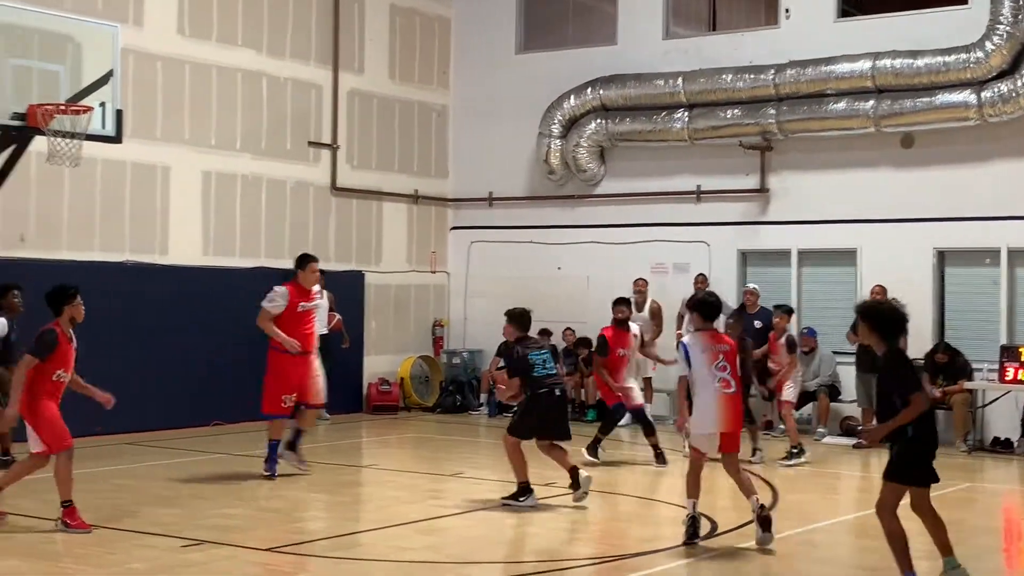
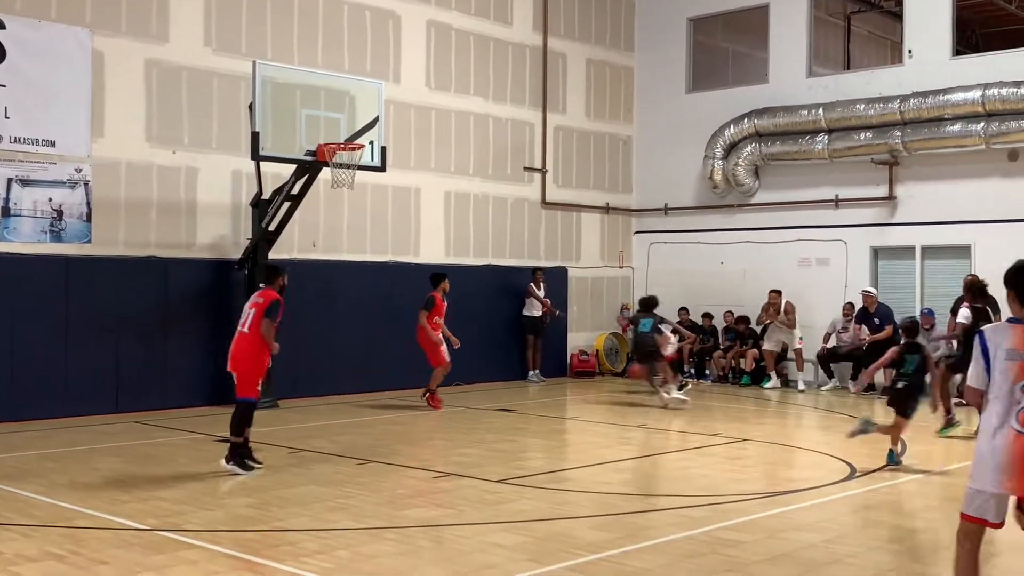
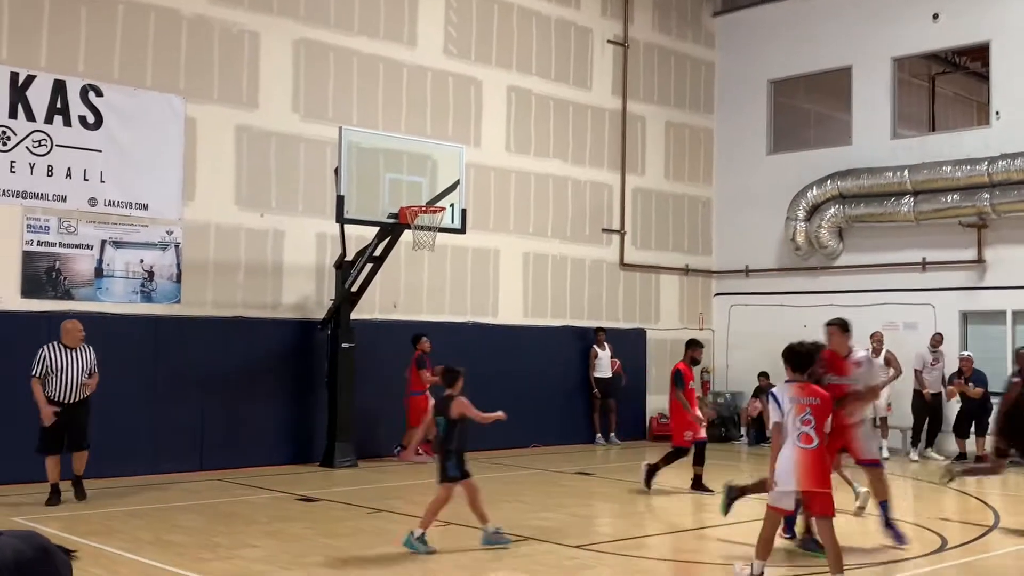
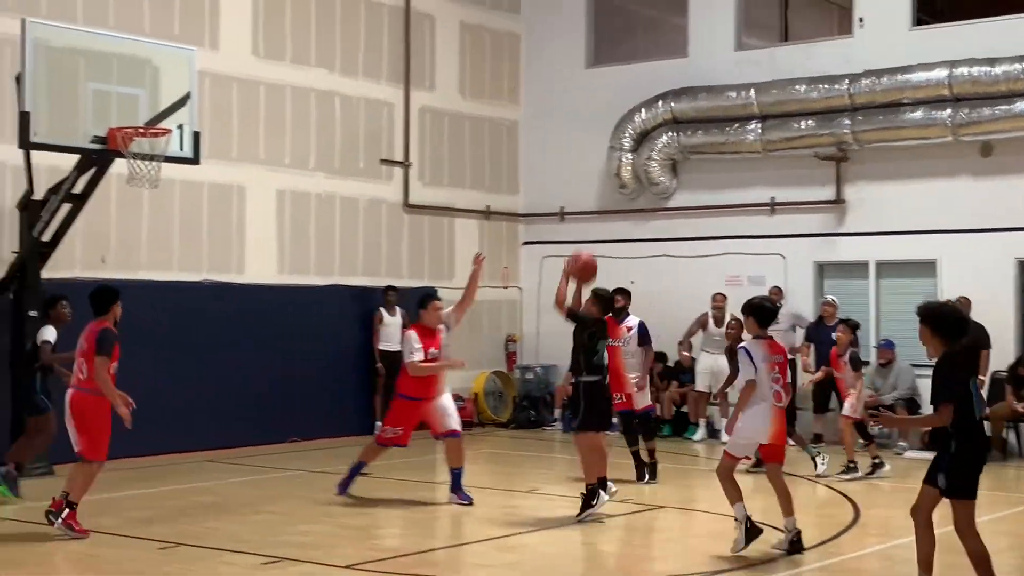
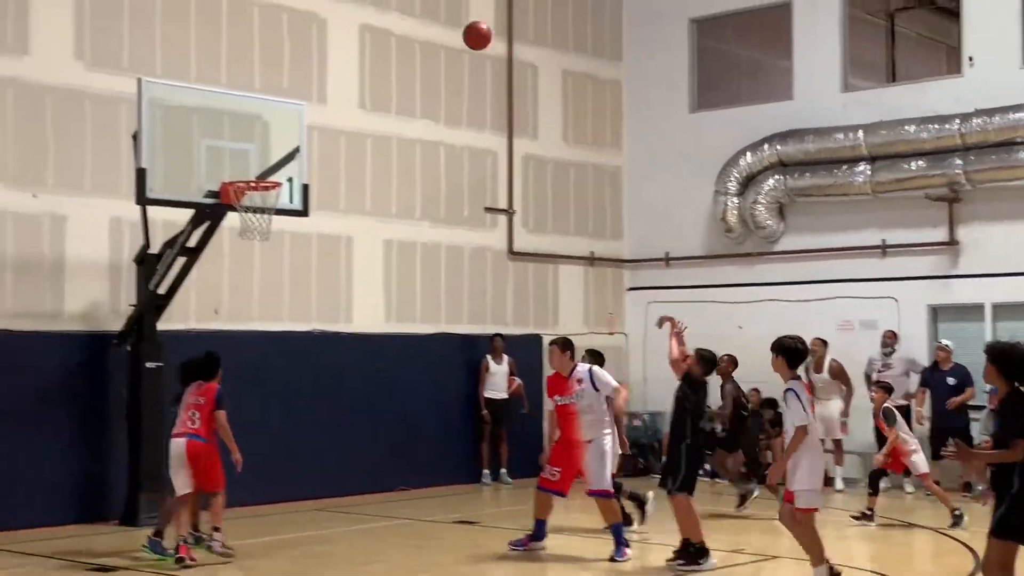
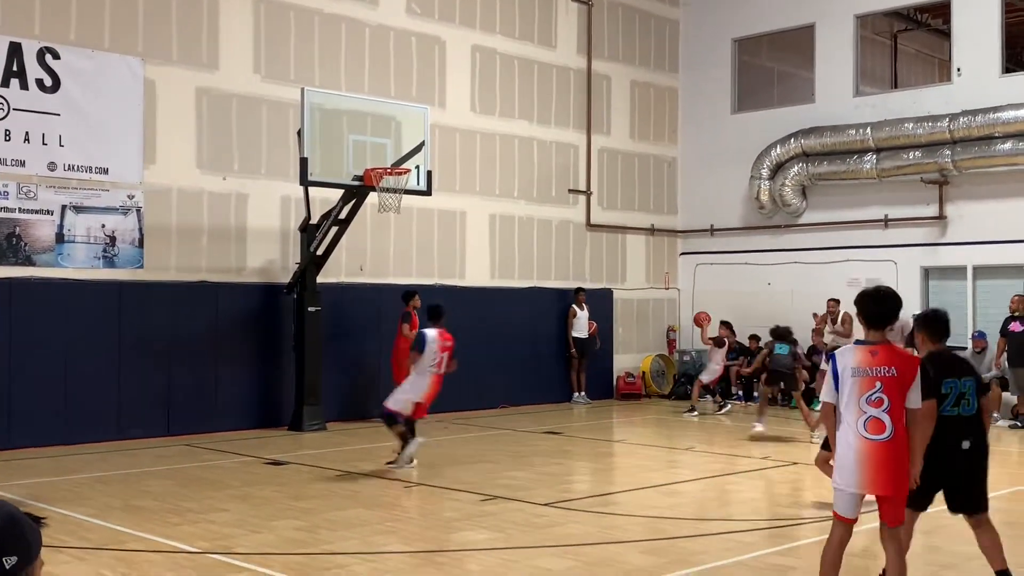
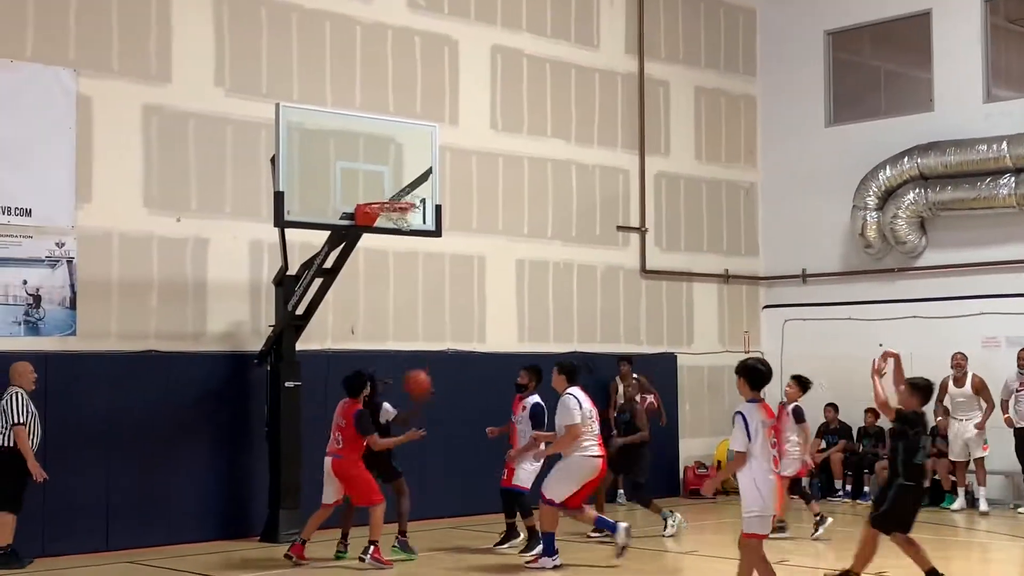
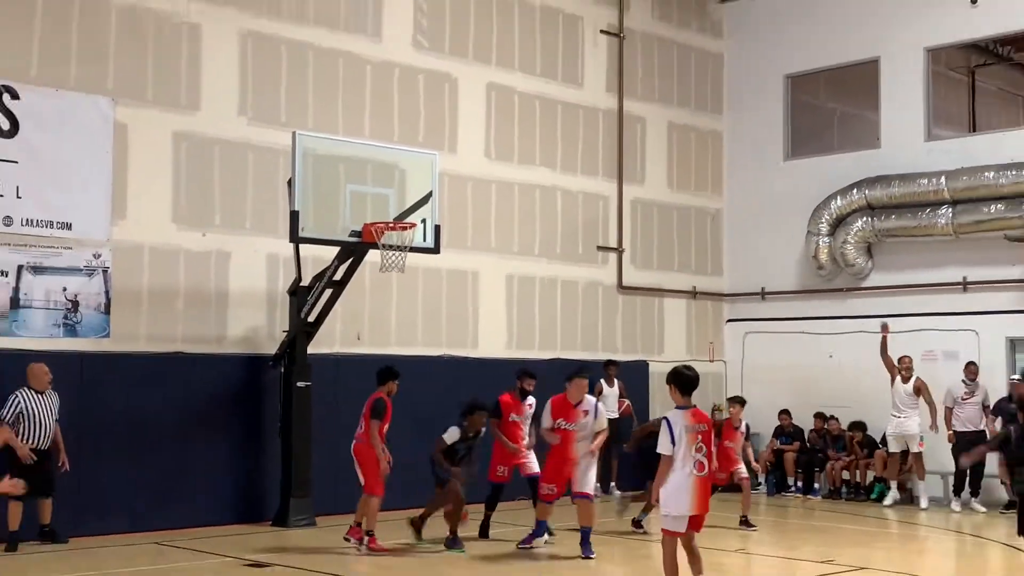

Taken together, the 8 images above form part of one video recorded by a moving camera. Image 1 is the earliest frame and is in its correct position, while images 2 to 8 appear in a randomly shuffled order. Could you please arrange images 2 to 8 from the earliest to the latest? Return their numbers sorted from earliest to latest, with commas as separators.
4, 5, 7, 8, 3, 6, 2
